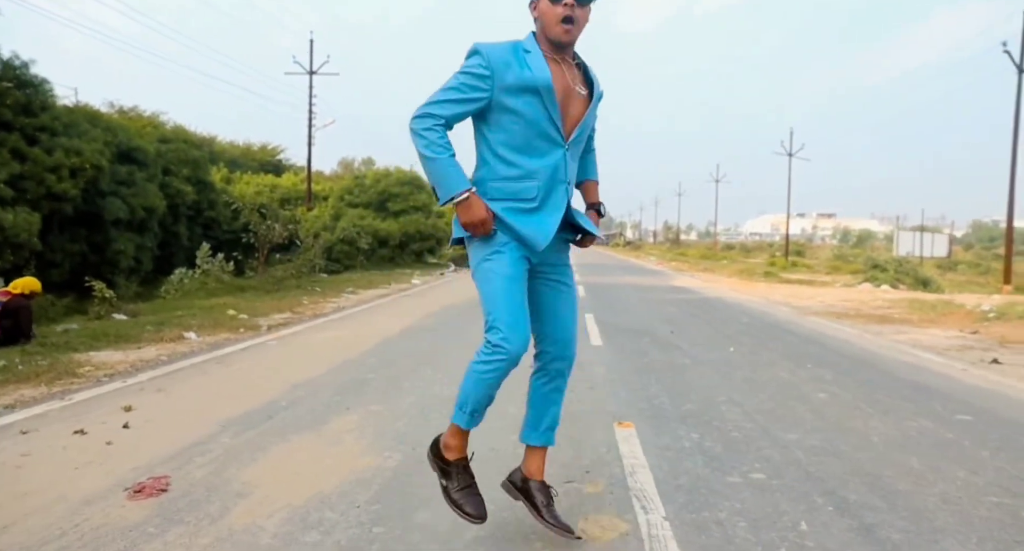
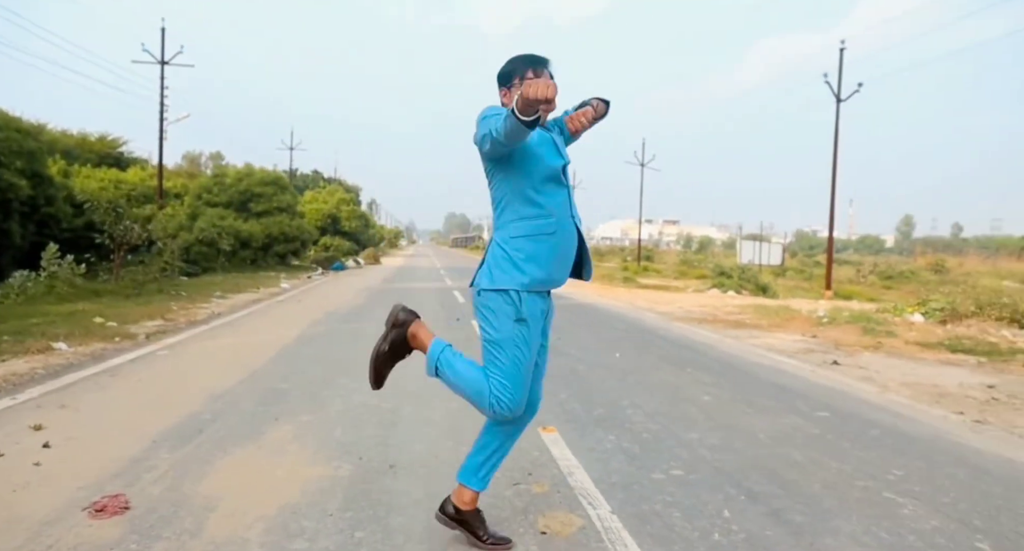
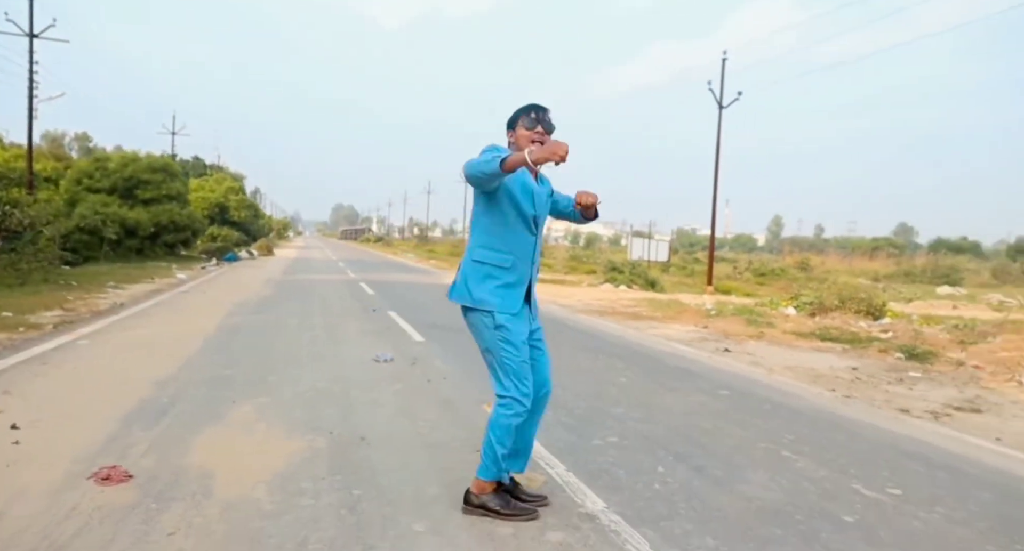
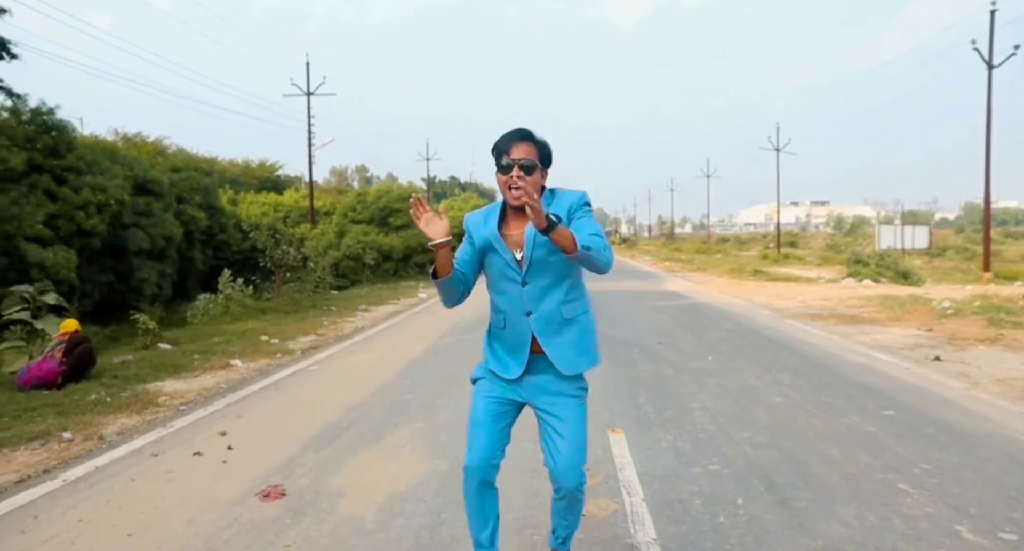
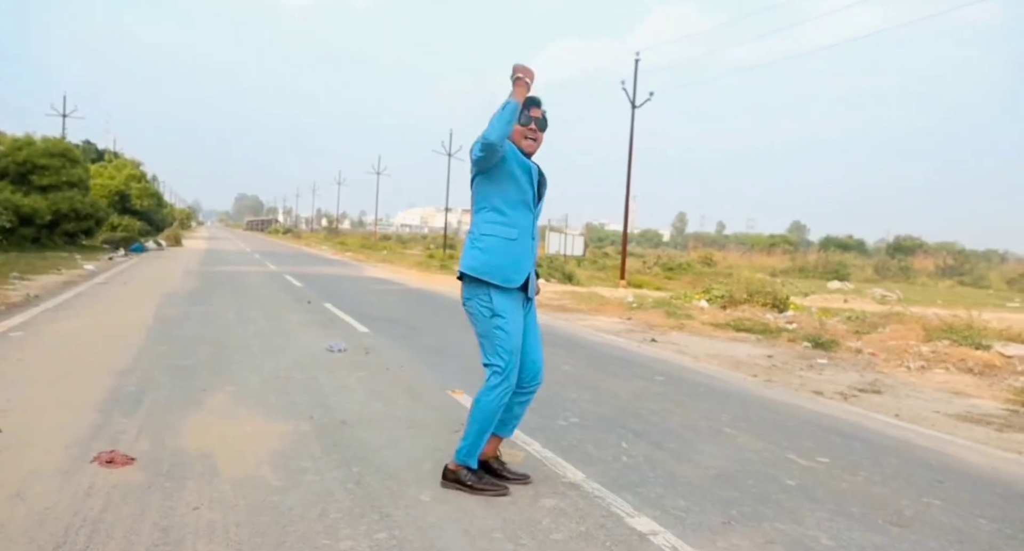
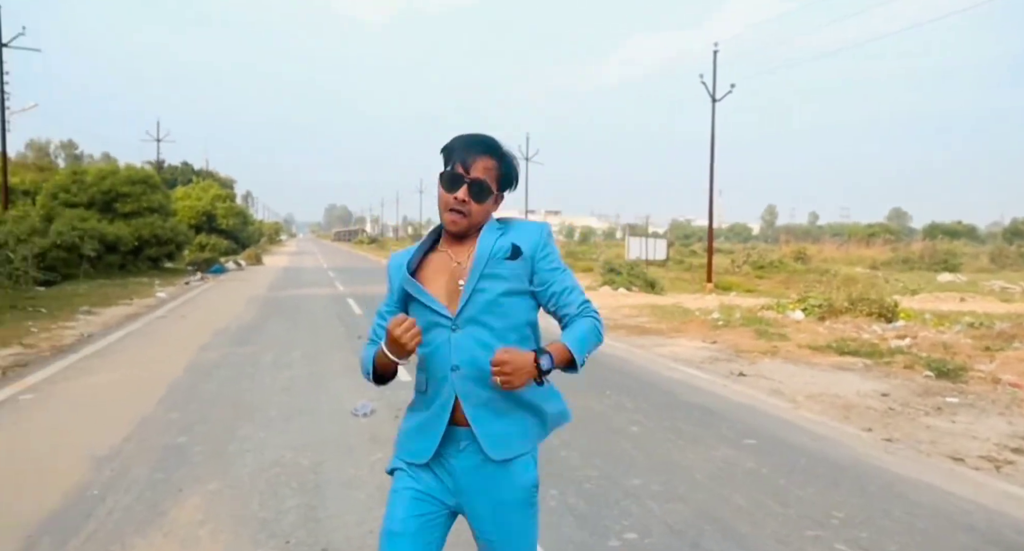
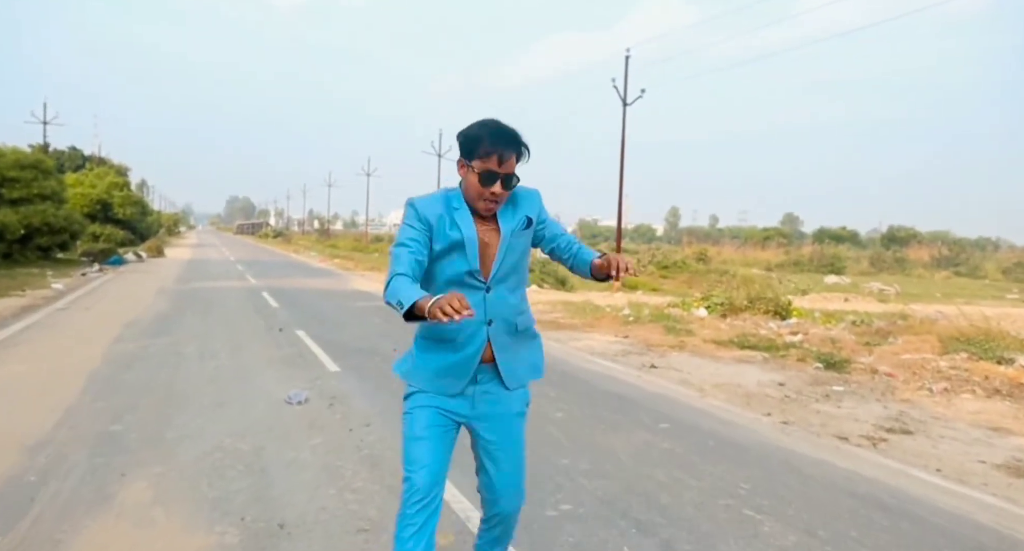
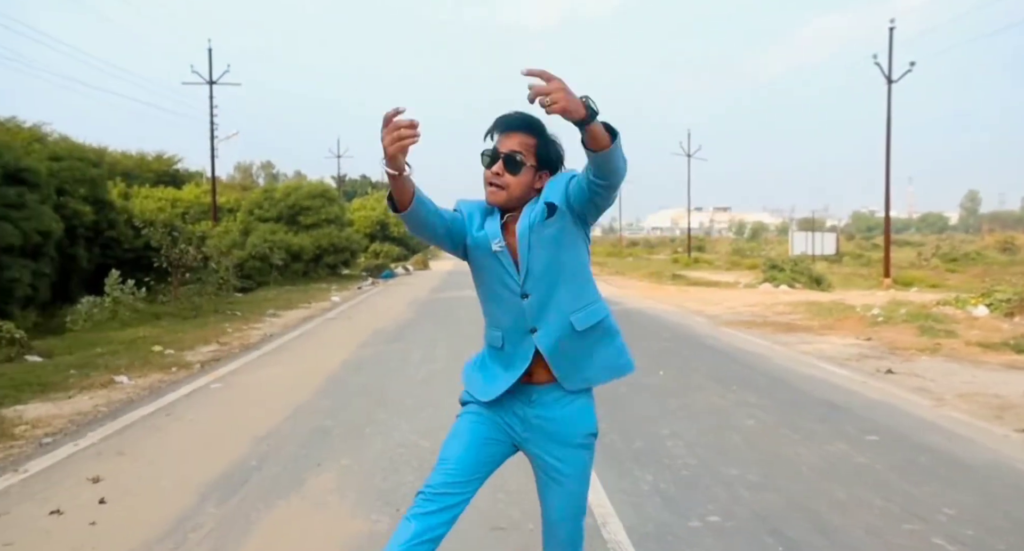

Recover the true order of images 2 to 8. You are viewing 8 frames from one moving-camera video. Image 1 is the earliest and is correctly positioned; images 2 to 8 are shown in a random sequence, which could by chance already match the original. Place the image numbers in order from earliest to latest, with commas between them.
2, 3, 5, 7, 6, 8, 4
